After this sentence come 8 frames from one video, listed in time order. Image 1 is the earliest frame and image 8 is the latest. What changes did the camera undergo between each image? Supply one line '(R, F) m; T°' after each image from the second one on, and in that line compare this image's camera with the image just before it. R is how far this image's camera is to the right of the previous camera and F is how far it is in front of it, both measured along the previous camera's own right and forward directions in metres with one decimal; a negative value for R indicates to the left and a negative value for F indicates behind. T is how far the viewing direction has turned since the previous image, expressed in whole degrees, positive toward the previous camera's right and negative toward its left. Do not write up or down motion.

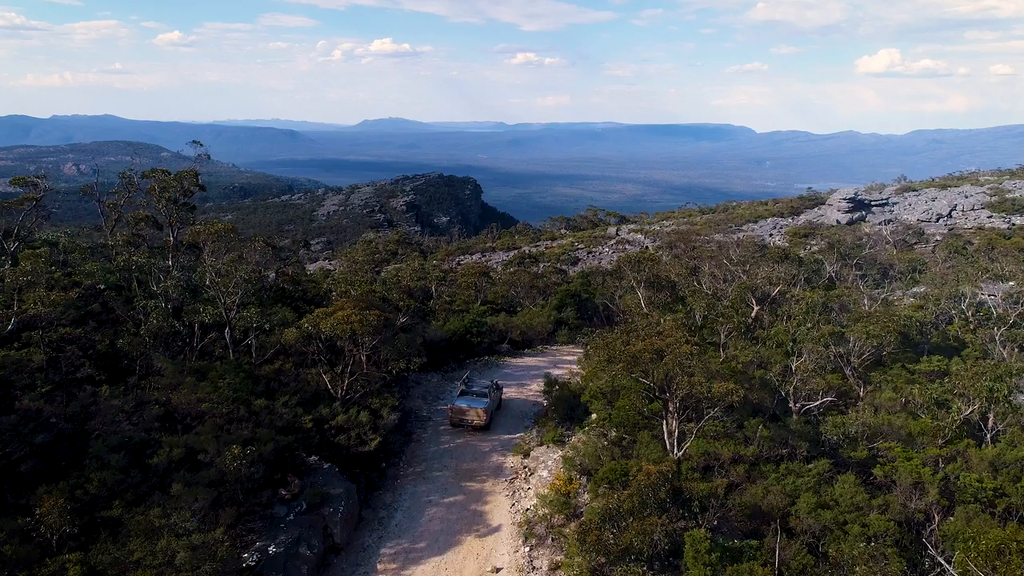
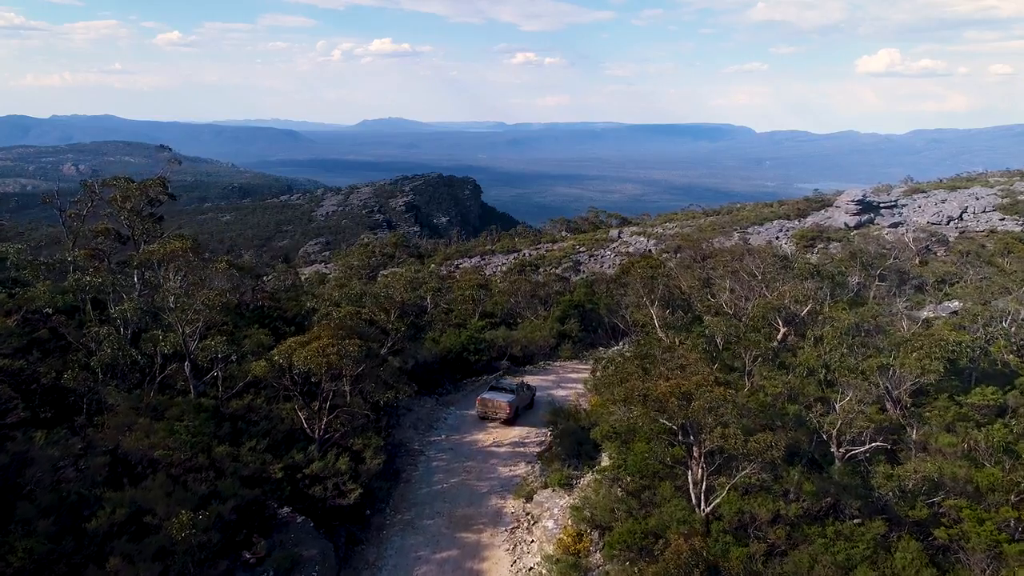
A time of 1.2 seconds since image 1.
(0.0, +1.7) m; 0°
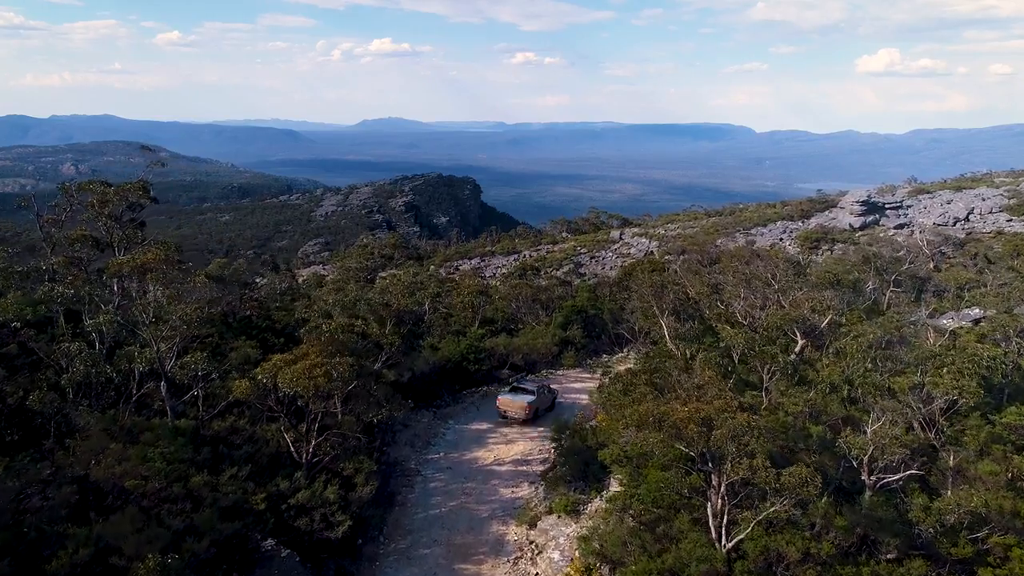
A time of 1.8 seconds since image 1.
(0.0, +0.9) m; 0°
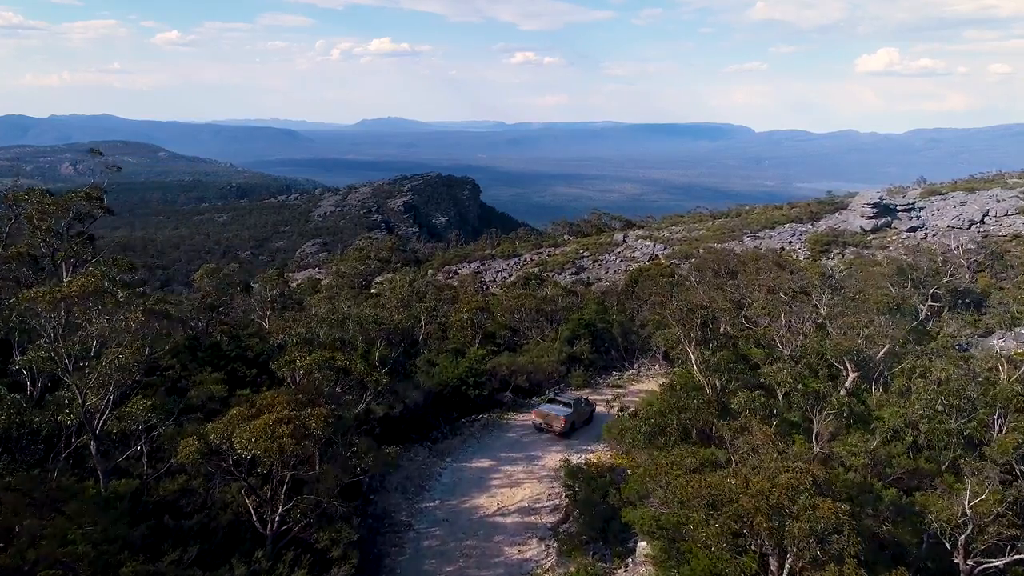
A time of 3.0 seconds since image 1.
(-0.1, +2.0) m; 0°
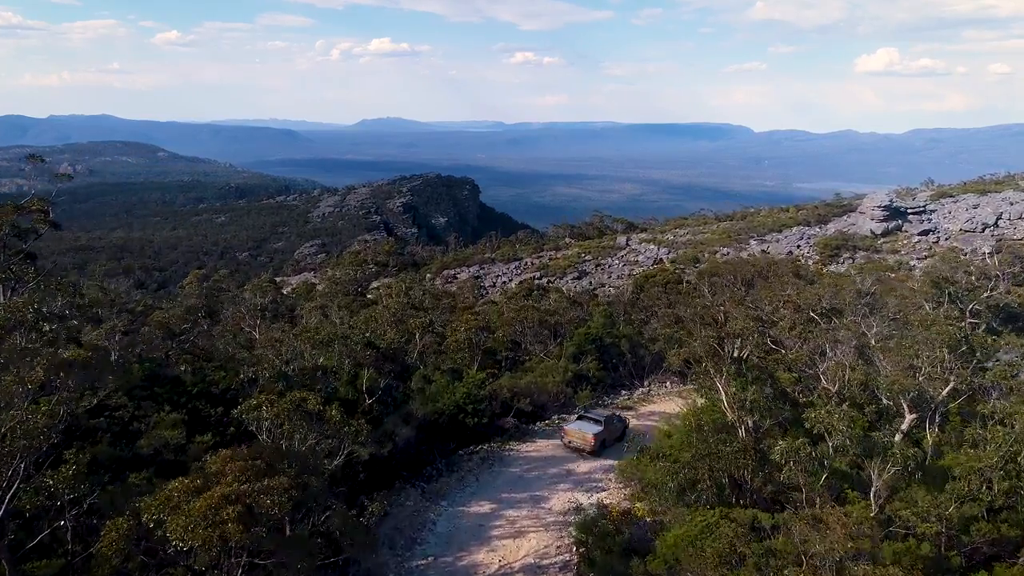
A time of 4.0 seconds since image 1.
(-0.1, +1.7) m; 0°
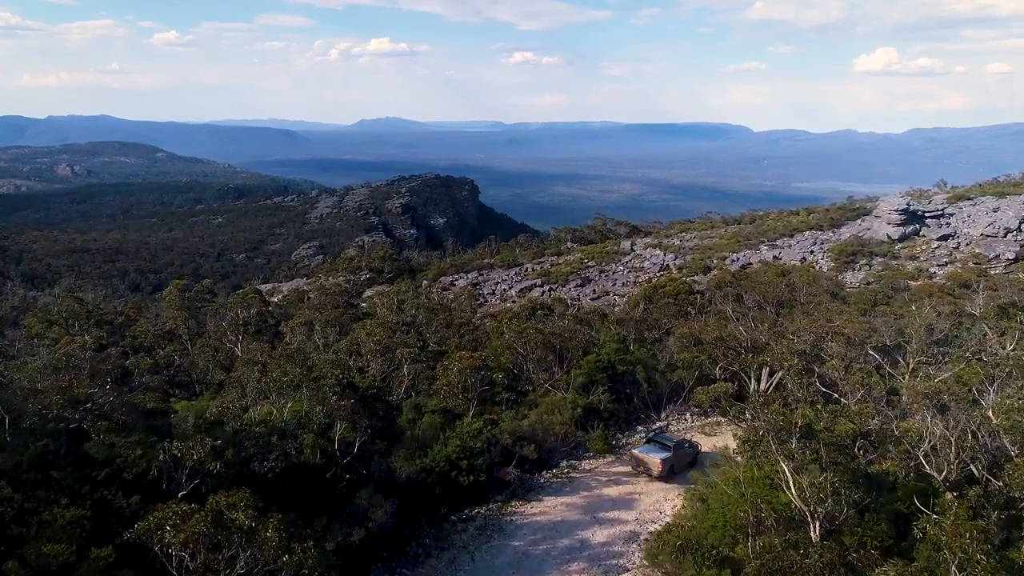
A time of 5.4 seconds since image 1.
(0.0, +2.8) m; 0°
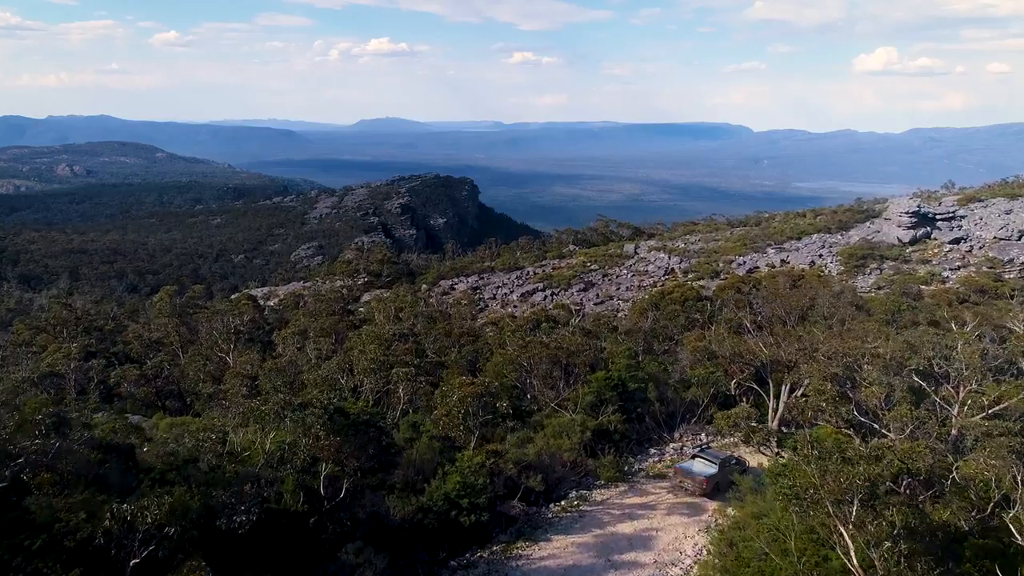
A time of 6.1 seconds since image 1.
(-0.1, +1.4) m; 0°
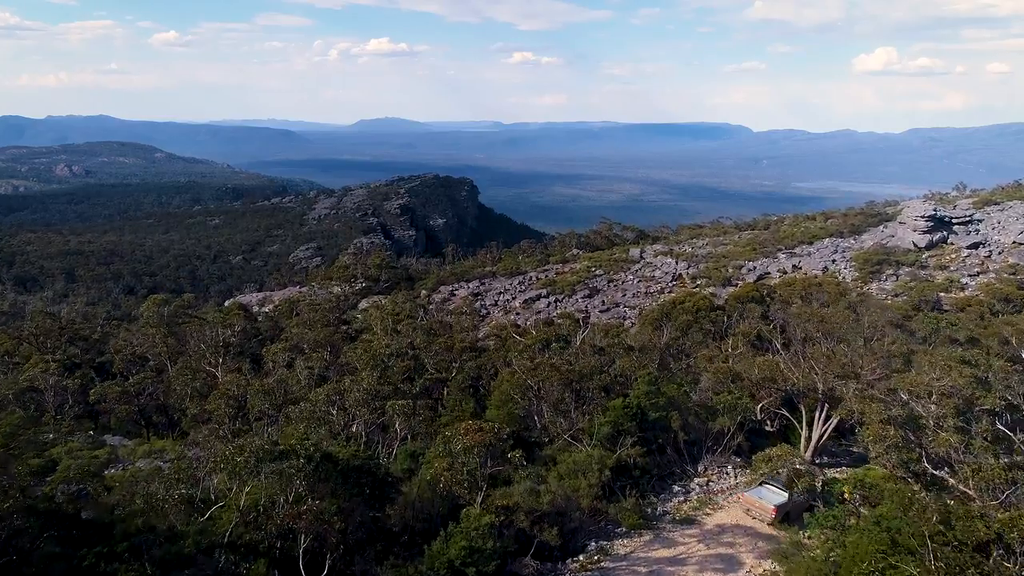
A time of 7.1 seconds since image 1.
(-0.2, +1.9) m; 0°
